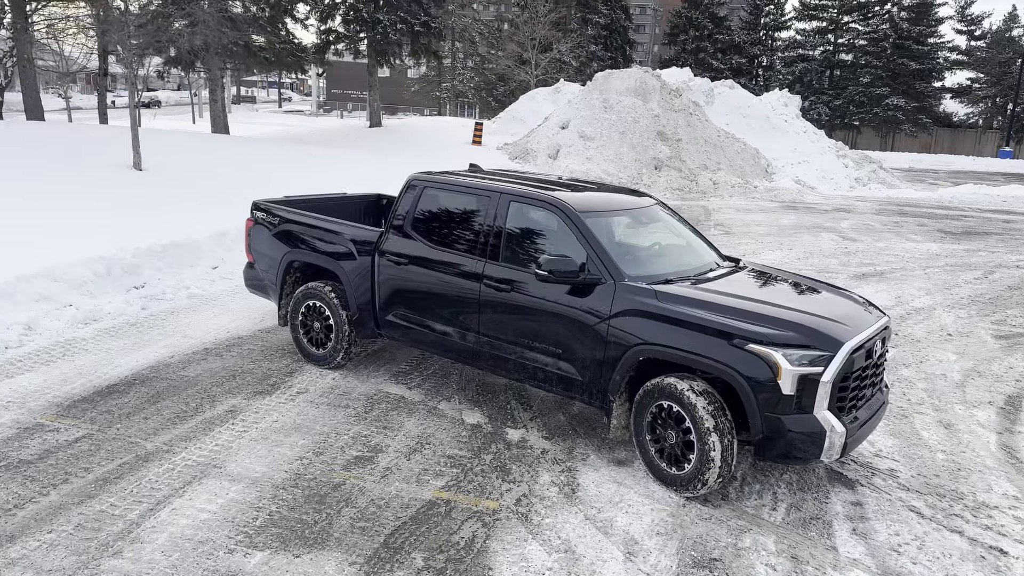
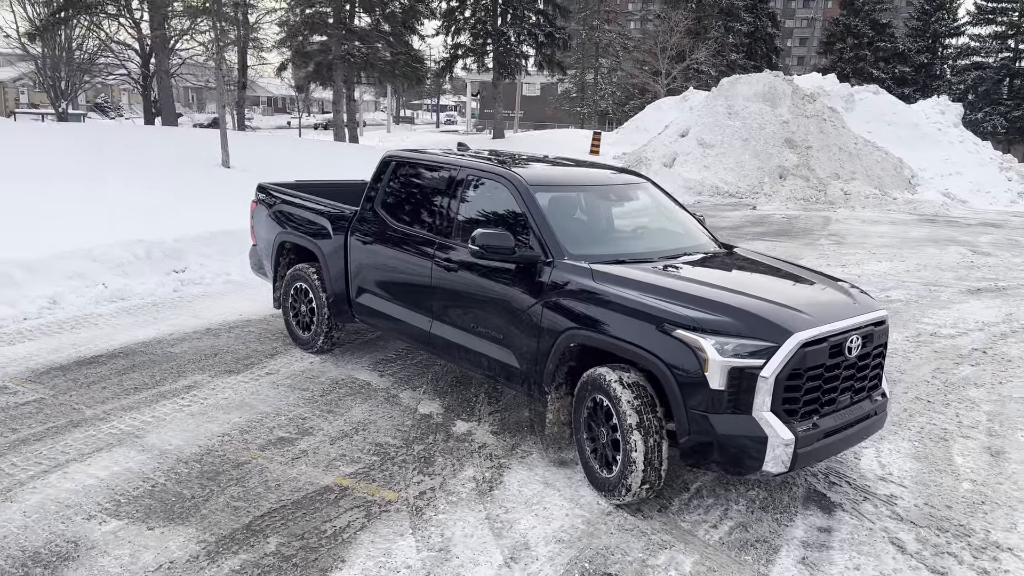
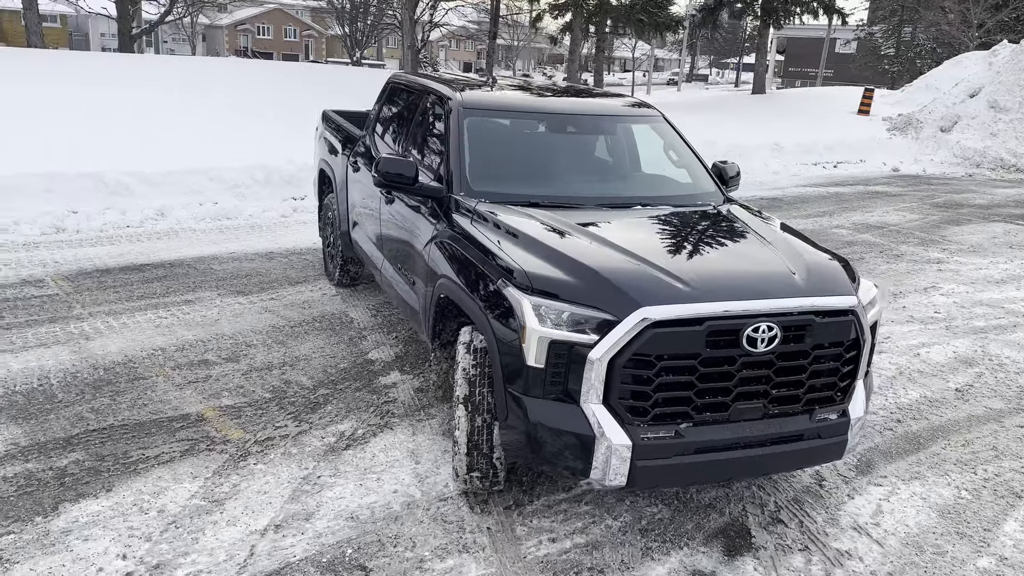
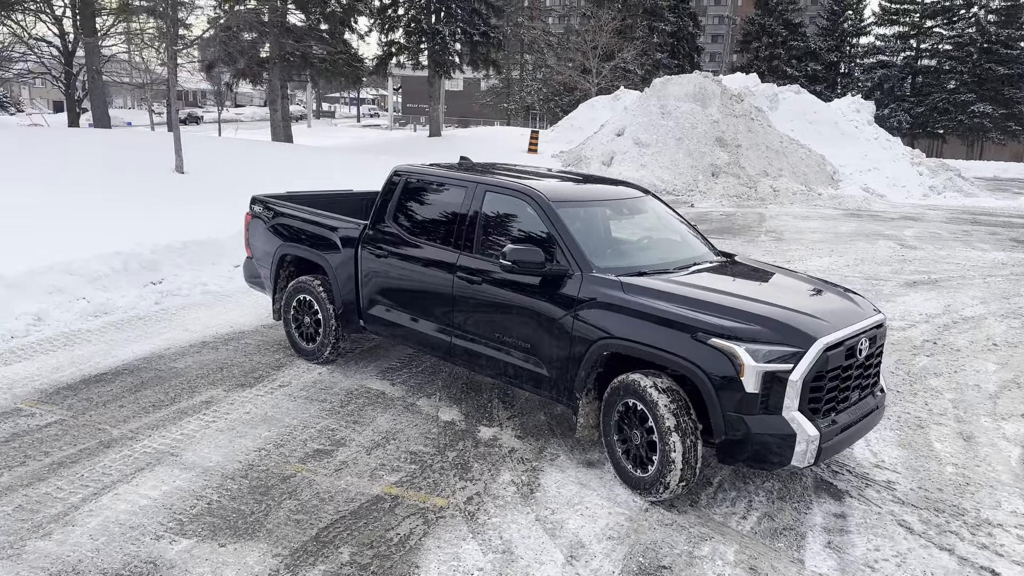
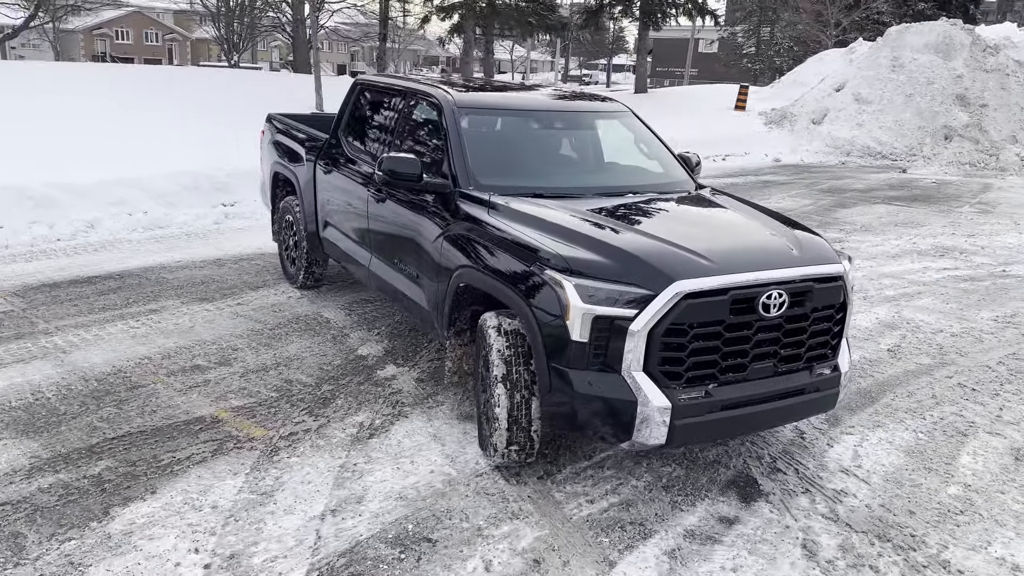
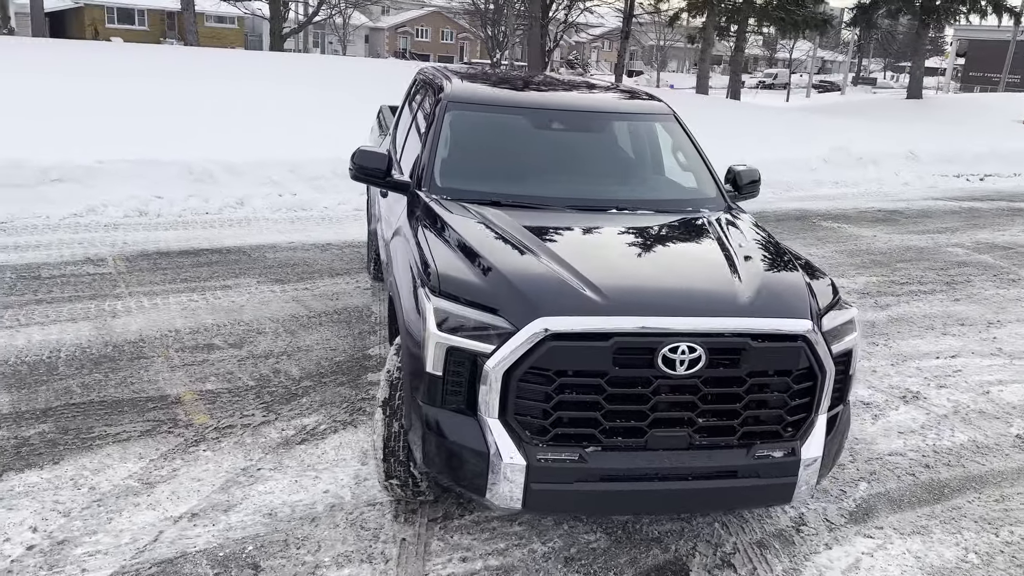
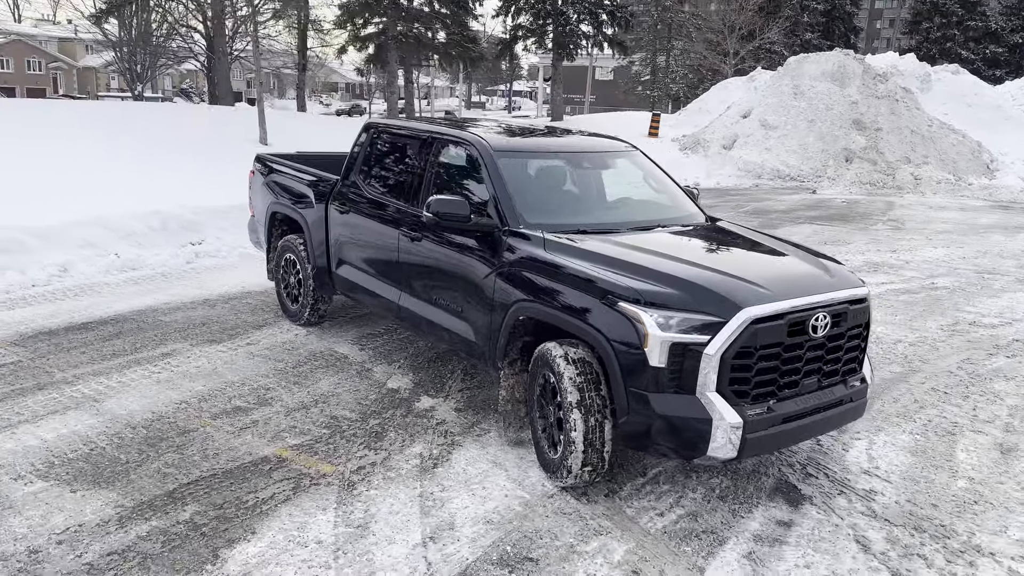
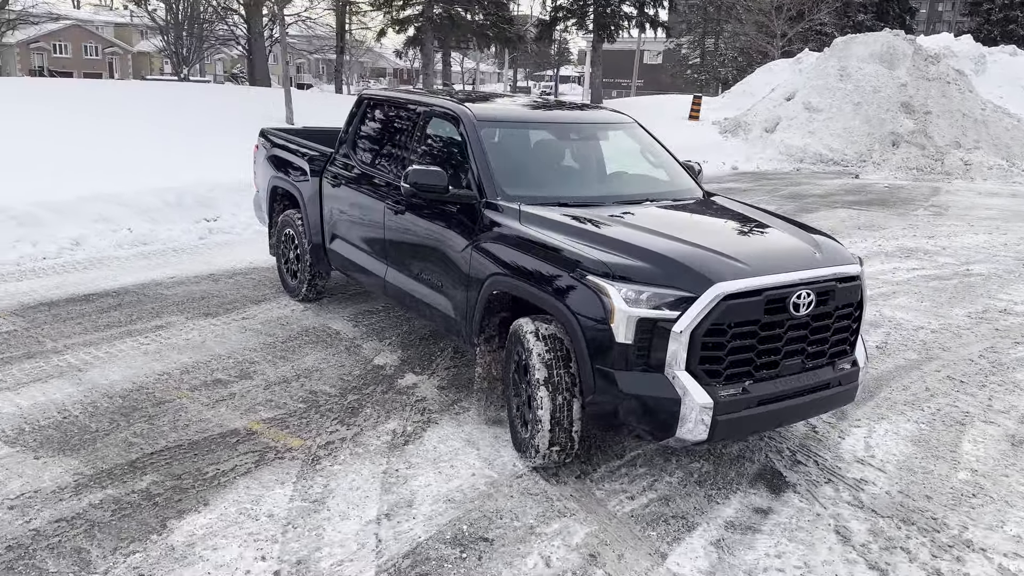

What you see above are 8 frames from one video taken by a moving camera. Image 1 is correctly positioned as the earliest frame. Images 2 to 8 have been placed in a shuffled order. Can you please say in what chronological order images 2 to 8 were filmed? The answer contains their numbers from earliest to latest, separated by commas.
4, 2, 7, 8, 5, 3, 6
